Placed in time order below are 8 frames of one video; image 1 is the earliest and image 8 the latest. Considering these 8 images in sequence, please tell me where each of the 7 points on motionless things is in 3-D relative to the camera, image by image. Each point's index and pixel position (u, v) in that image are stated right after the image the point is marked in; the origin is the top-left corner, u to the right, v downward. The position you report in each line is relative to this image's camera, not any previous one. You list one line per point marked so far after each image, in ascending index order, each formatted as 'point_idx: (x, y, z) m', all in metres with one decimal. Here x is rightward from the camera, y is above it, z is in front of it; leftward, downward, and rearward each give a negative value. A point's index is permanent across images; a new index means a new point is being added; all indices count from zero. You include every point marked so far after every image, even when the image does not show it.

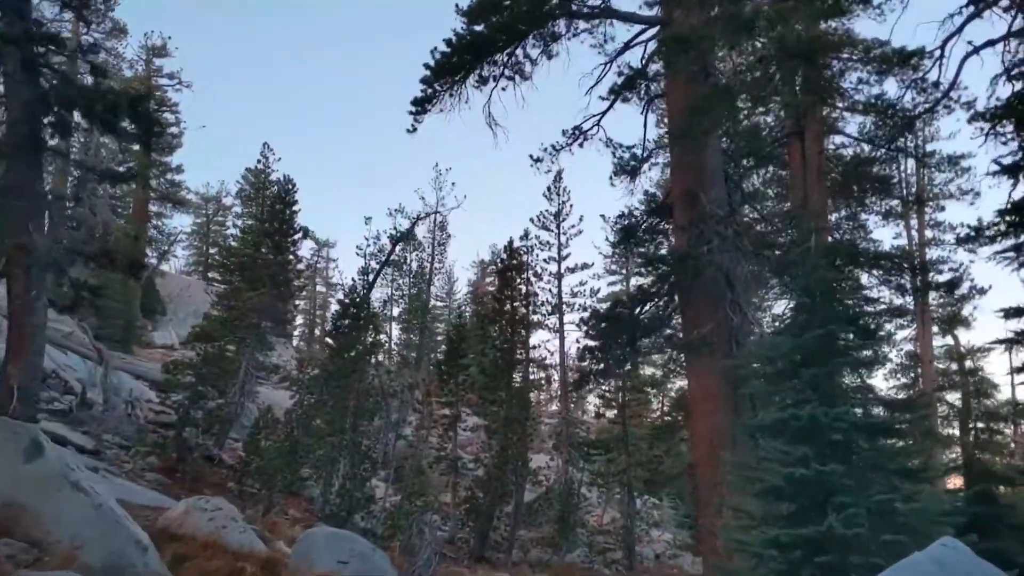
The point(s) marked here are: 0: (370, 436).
0: (-2.9, -3.0, +17.2) m
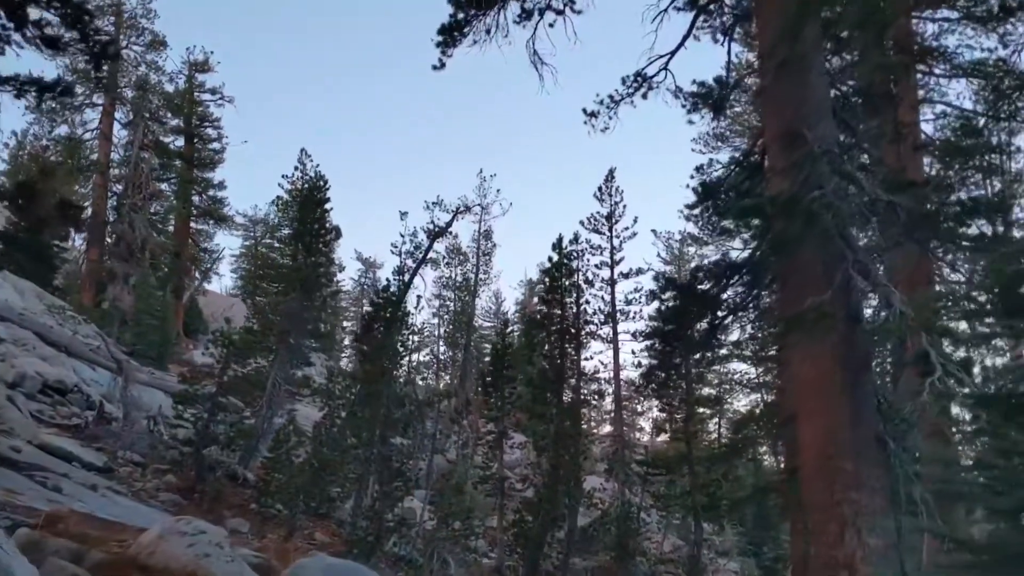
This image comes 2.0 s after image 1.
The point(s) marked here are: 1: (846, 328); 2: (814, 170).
0: (-2.0, -2.9, +15.4) m
1: (+2.7, -0.3, +6.8) m
2: (+2.5, +1.0, +6.9) m
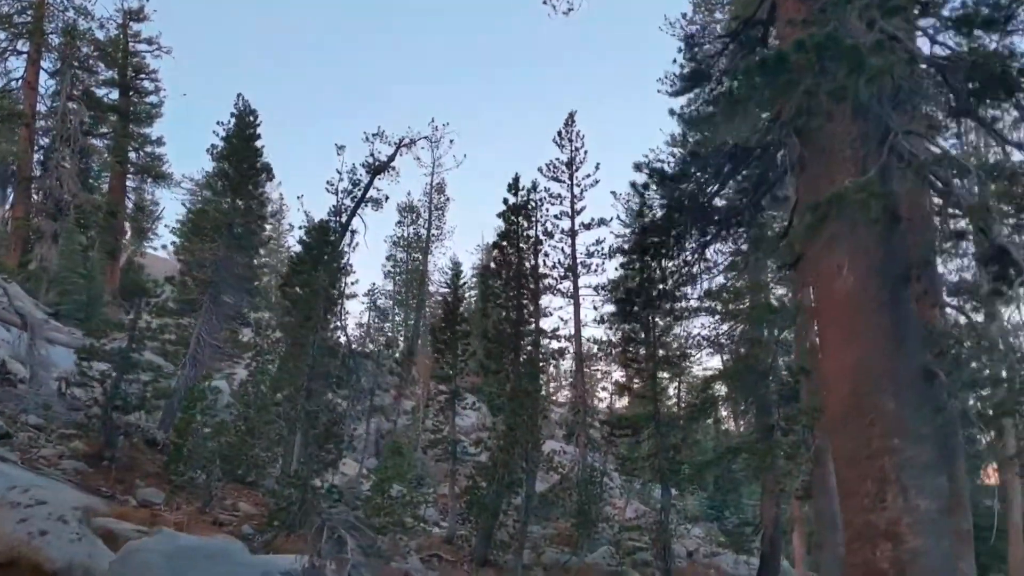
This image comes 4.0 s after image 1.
0: (-2.8, -2.0, +13.7) m
1: (+2.3, +0.4, +5.2) m
2: (+2.1, +1.7, +5.3) m
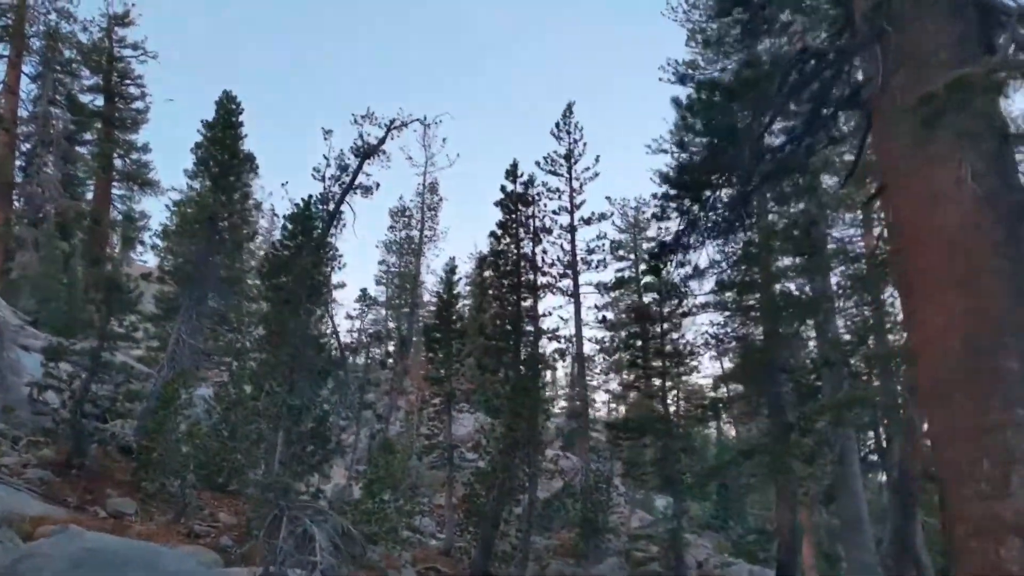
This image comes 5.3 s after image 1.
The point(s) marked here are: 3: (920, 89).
0: (-2.7, -1.8, +12.6) m
1: (+2.4, +0.7, +4.2) m
2: (+2.1, +2.0, +4.3) m
3: (+2.2, +1.1, +4.5) m
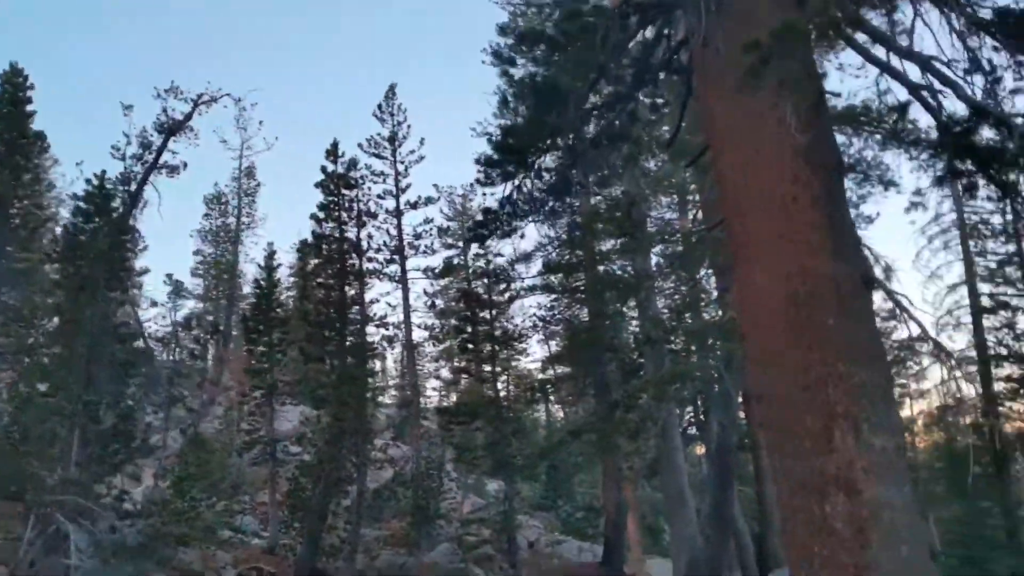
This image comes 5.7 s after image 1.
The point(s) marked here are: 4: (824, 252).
0: (-5.2, -1.6, +11.5) m
1: (+1.5, +0.9, +4.3) m
2: (+1.2, +2.2, +4.3) m
3: (+1.2, +1.3, +4.5) m
4: (+1.5, +0.2, +4.0) m
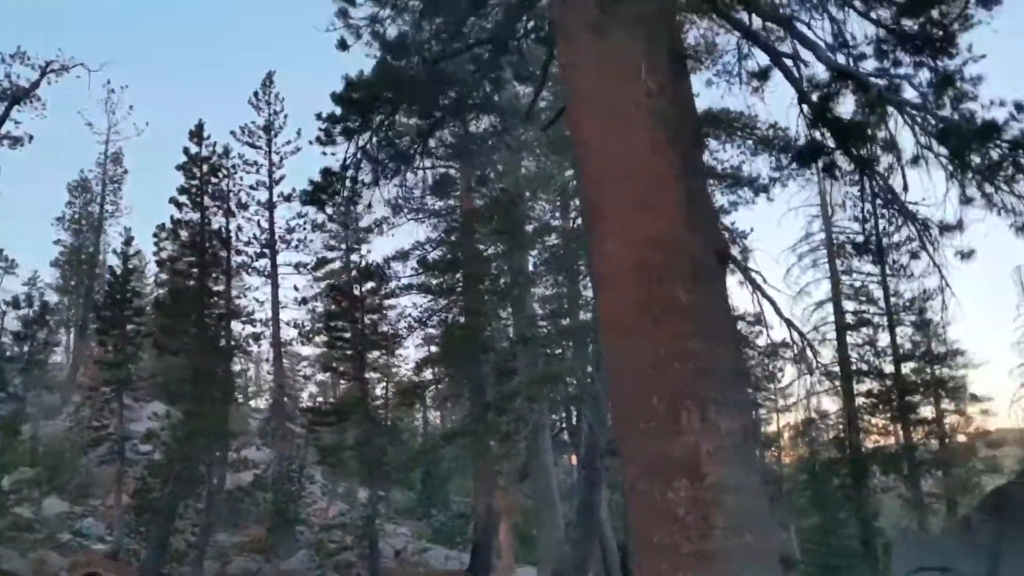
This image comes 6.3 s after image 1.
0: (-6.9, -1.3, +10.3) m
1: (+0.8, +1.0, +4.1) m
2: (+0.5, +2.3, +4.1) m
3: (+0.5, +1.4, +4.3) m
4: (+0.7, +0.3, +3.8) m
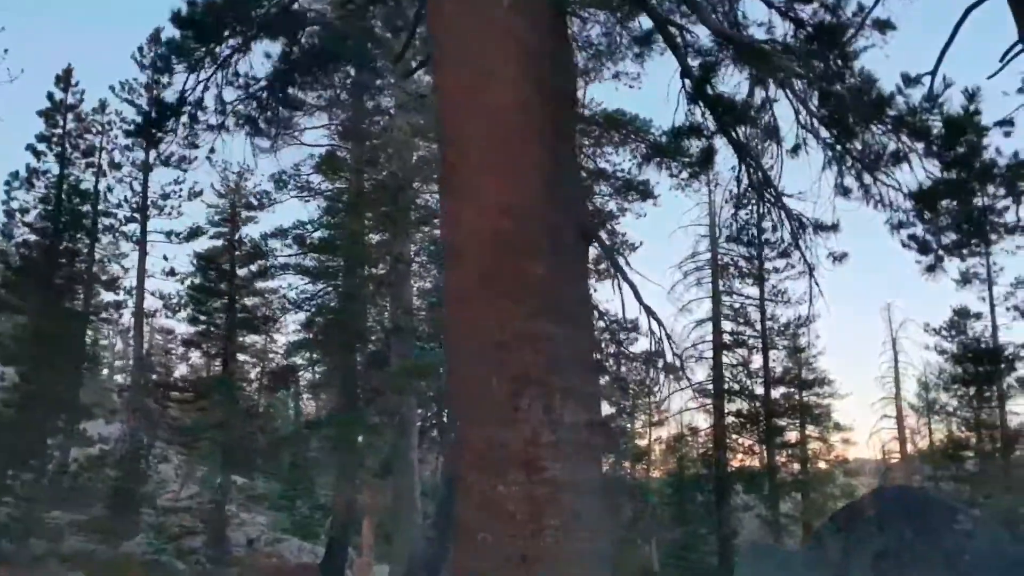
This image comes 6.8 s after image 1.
0: (-8.4, -0.5, +9.0) m
1: (+0.2, +1.1, +3.7) m
2: (+0.1, +2.4, +3.7) m
3: (-0.1, +1.5, +3.9) m
4: (+0.1, +0.4, +3.4) m
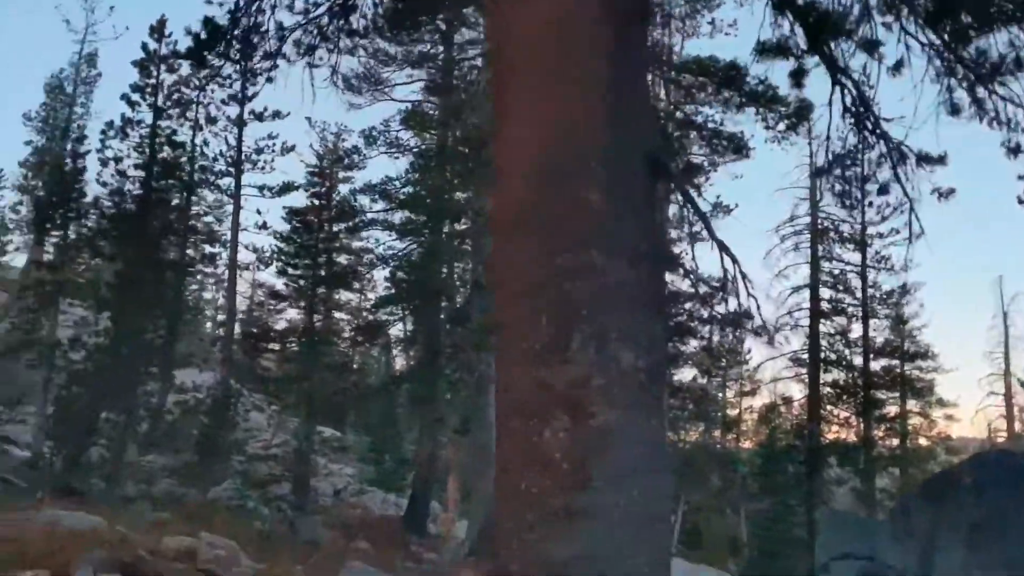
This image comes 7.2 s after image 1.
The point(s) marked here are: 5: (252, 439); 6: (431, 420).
0: (-7.5, +0.1, +9.6) m
1: (+0.5, +1.4, +3.4) m
2: (+0.4, +2.7, +3.3) m
3: (+0.2, +1.8, +3.5) m
4: (+0.3, +0.6, +3.1) m
5: (-6.0, -3.5, +19.7) m
6: (-1.4, -2.5, +16.0) m
